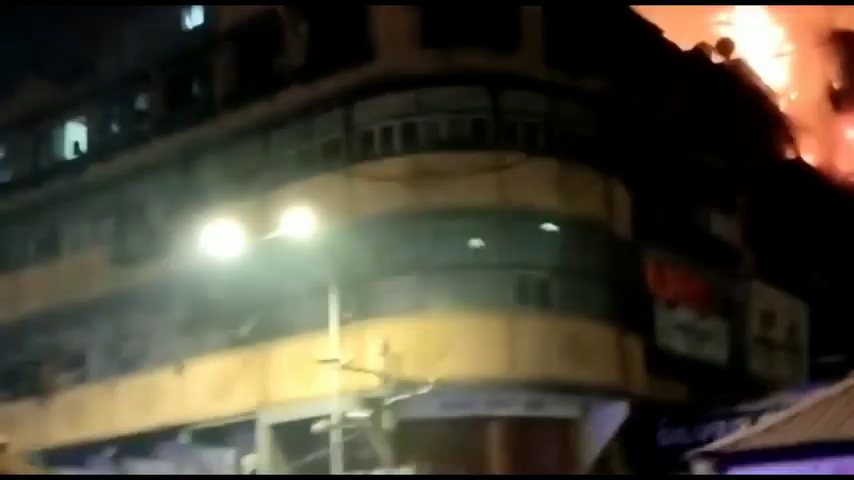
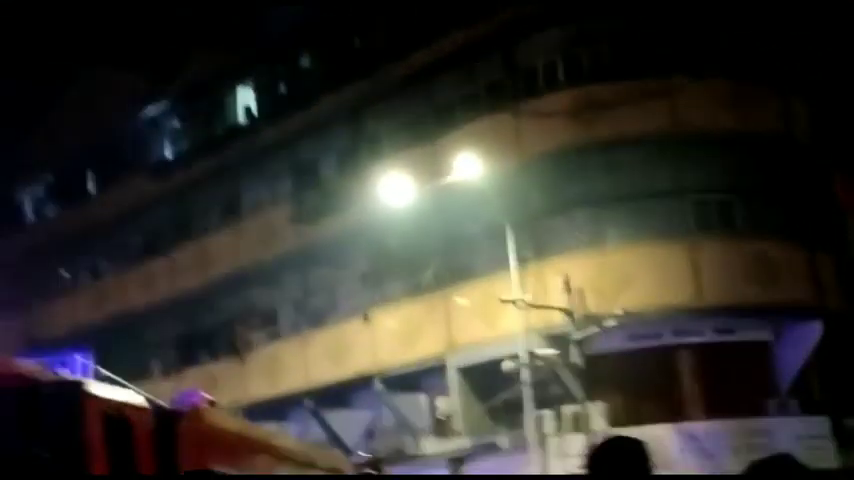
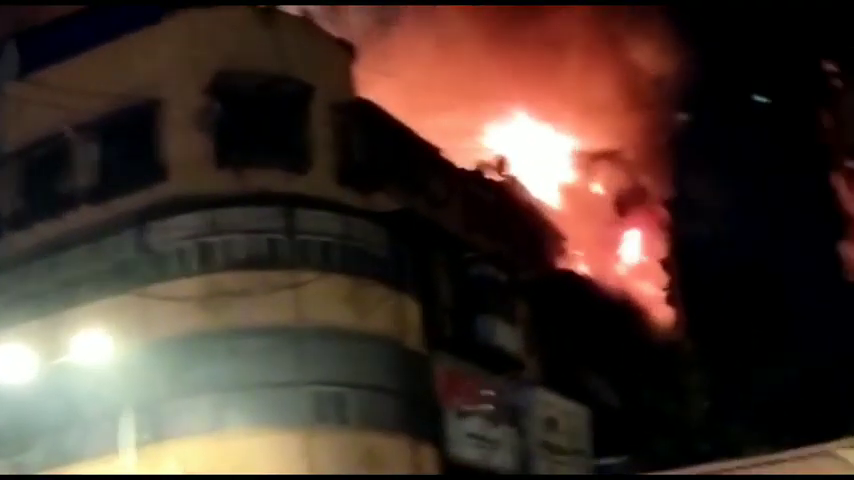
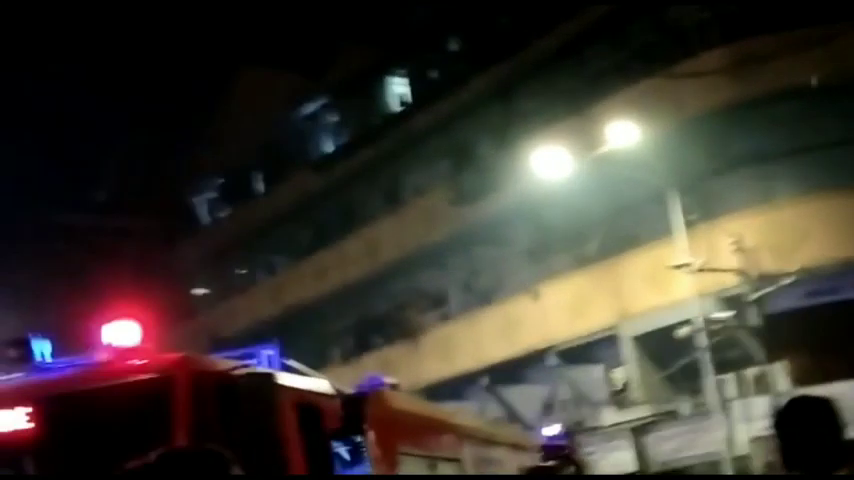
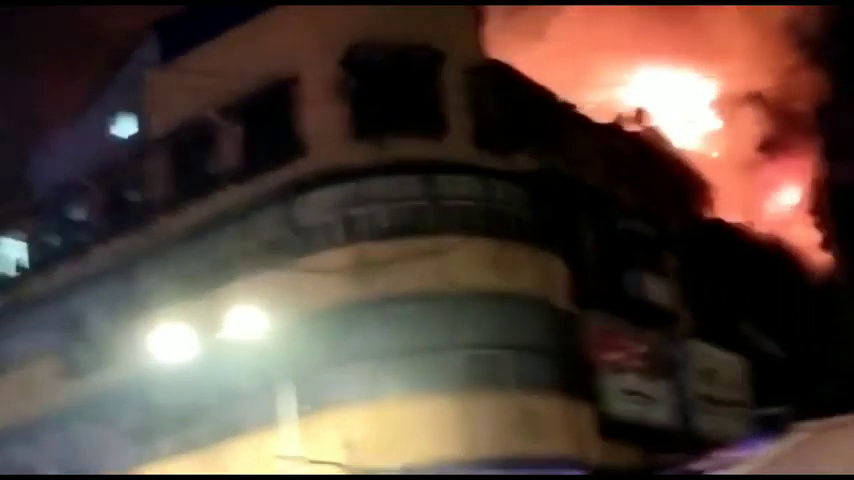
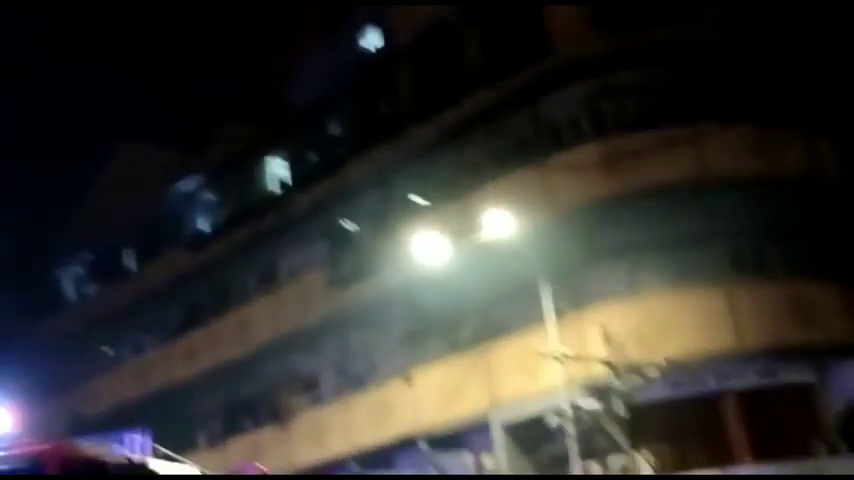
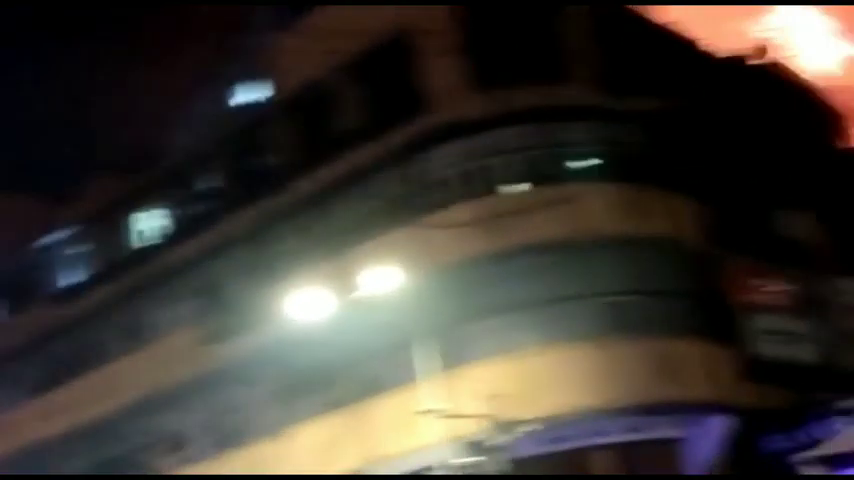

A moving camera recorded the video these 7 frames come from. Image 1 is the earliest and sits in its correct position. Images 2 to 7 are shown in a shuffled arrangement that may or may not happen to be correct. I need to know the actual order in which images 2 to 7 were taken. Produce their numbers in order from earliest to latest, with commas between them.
2, 4, 6, 7, 5, 3
